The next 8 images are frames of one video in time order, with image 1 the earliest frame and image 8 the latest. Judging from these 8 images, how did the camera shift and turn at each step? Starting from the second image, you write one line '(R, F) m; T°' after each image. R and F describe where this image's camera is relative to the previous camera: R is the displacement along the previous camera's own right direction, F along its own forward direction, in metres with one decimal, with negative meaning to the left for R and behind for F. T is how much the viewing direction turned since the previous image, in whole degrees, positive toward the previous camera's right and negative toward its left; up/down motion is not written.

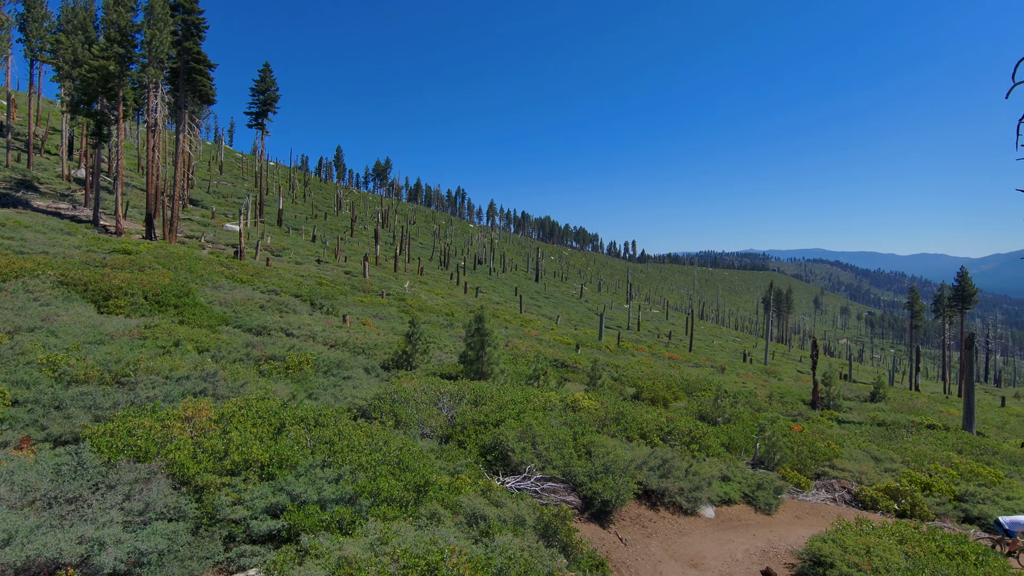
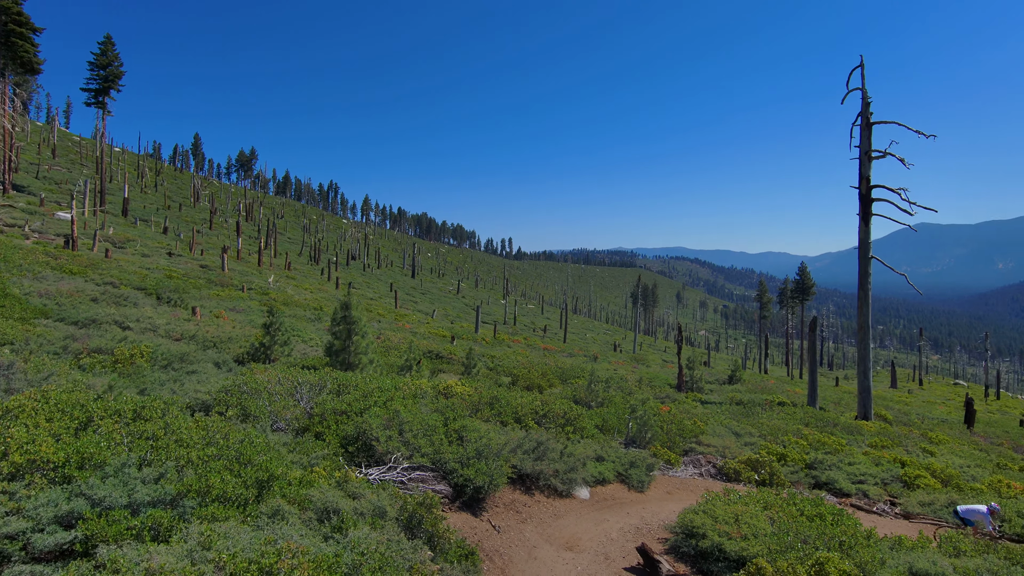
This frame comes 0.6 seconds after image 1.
(+0.2, +0.6) m; +11°
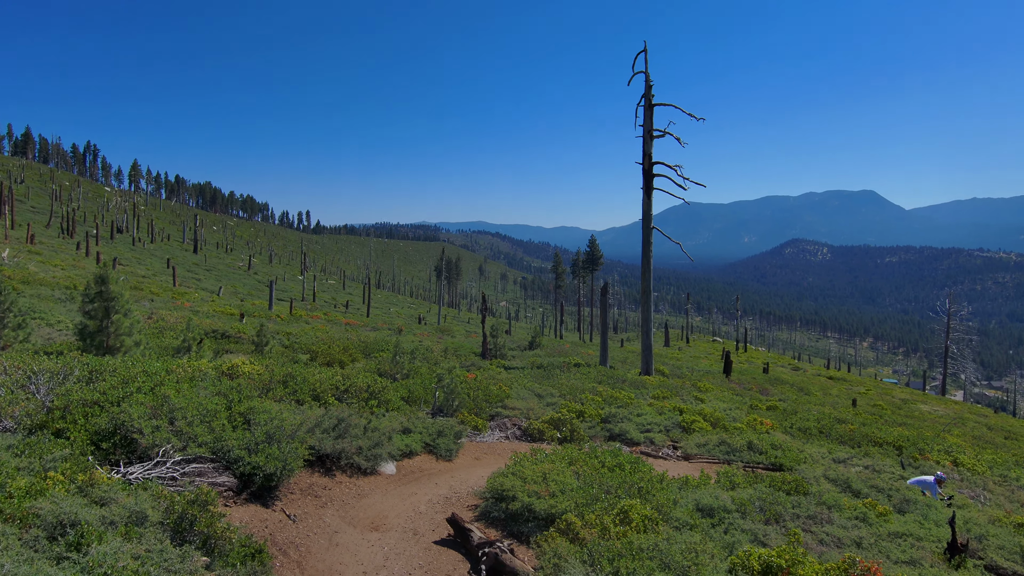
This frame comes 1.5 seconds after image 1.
(+0.1, +0.5) m; +17°
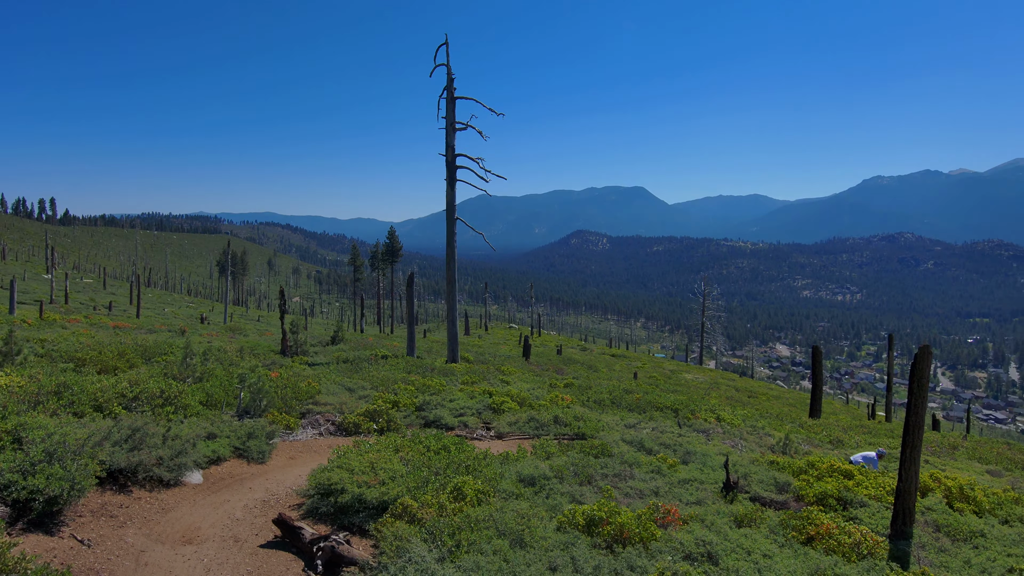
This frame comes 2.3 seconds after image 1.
(-0.3, -0.1) m; +18°
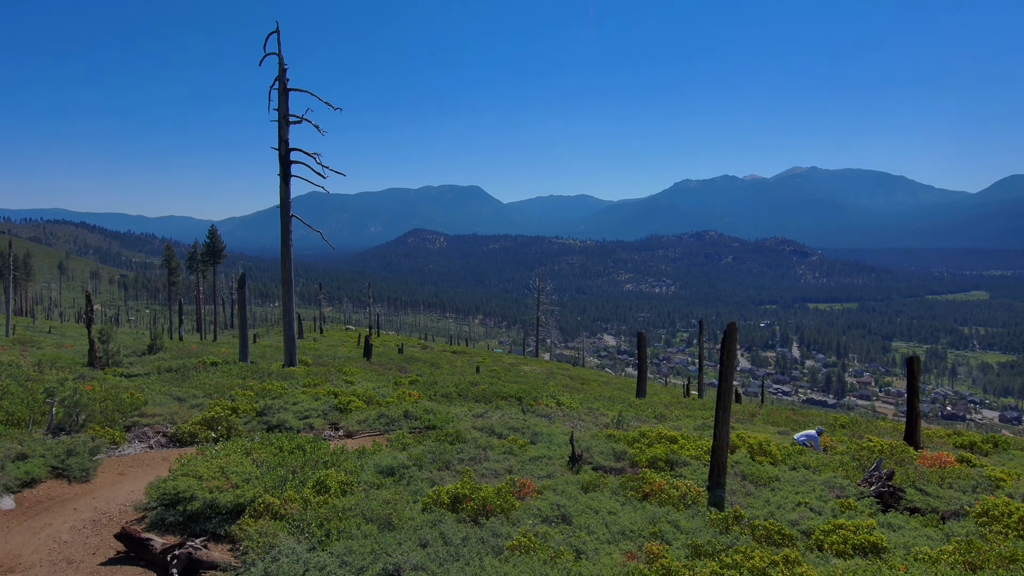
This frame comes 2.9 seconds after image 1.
(-0.2, -0.3) m; +14°
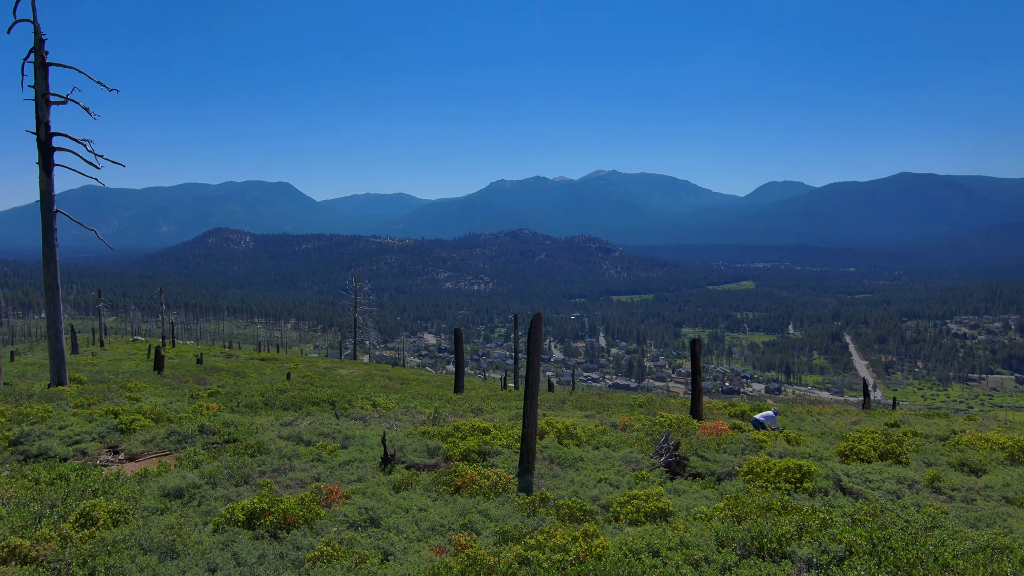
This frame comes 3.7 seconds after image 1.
(+0.1, +0.1) m; +16°
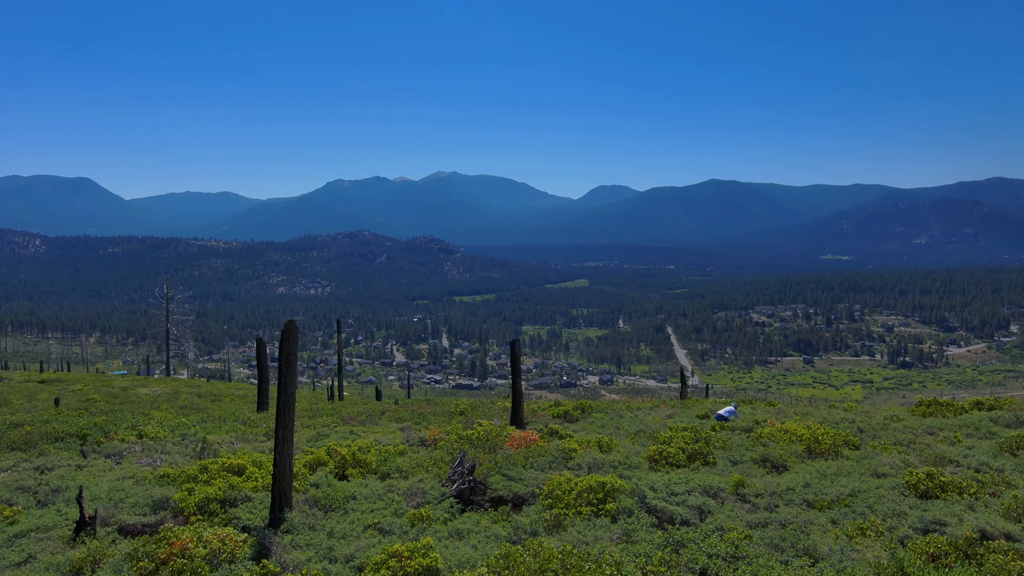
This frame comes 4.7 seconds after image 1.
(+0.9, +1.3) m; +14°
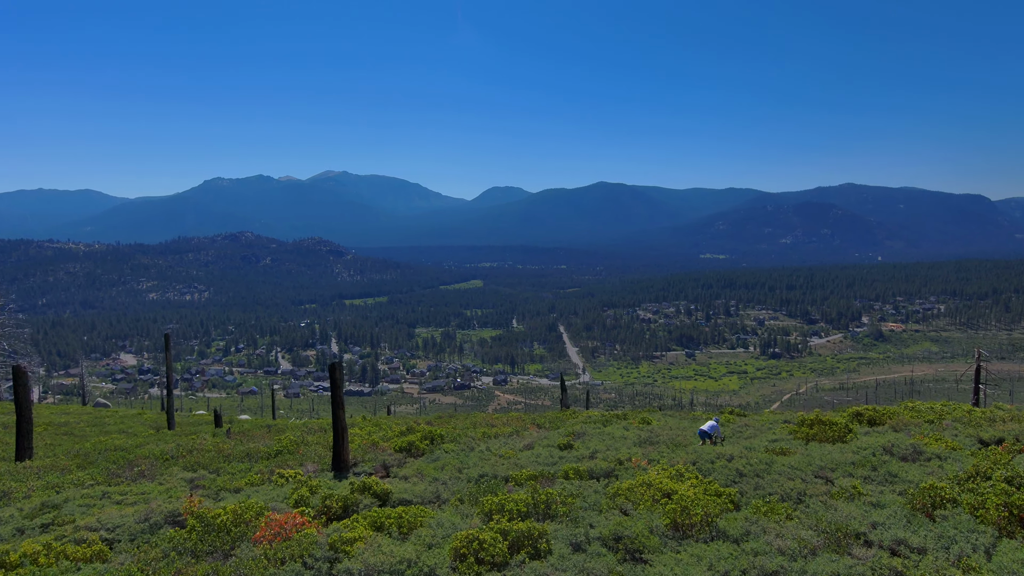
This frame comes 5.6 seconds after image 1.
(+1.5, +2.8) m; +9°
